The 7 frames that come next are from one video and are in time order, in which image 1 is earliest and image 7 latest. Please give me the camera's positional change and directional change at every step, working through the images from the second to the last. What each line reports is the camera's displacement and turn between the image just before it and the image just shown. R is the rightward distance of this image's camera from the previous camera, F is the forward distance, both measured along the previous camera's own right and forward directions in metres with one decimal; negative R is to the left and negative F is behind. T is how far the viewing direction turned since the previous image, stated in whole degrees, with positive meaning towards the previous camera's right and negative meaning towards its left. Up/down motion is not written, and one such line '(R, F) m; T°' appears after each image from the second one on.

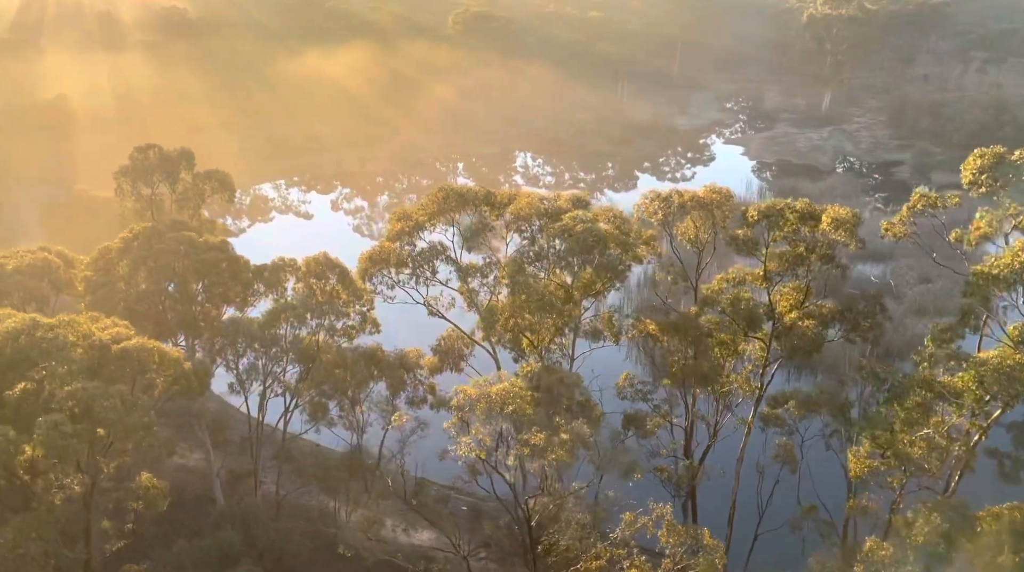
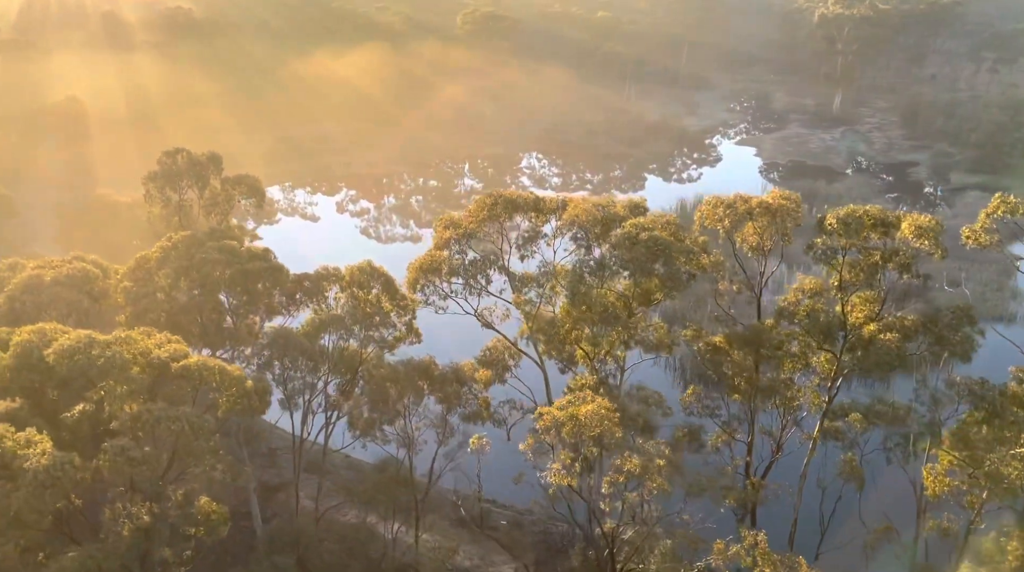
(-2.1, +1.2) m; 0°
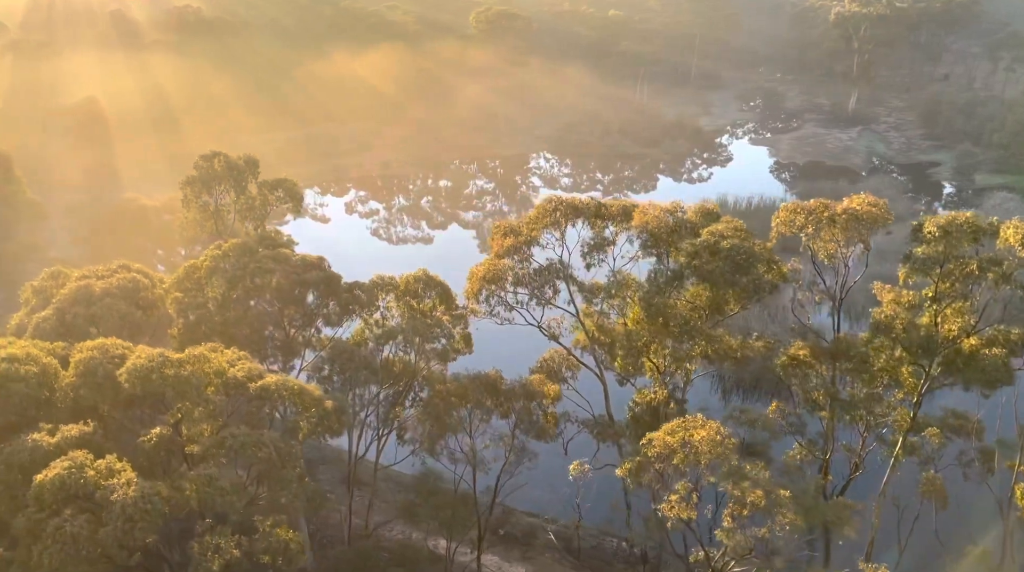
(-2.4, +1.3) m; 0°
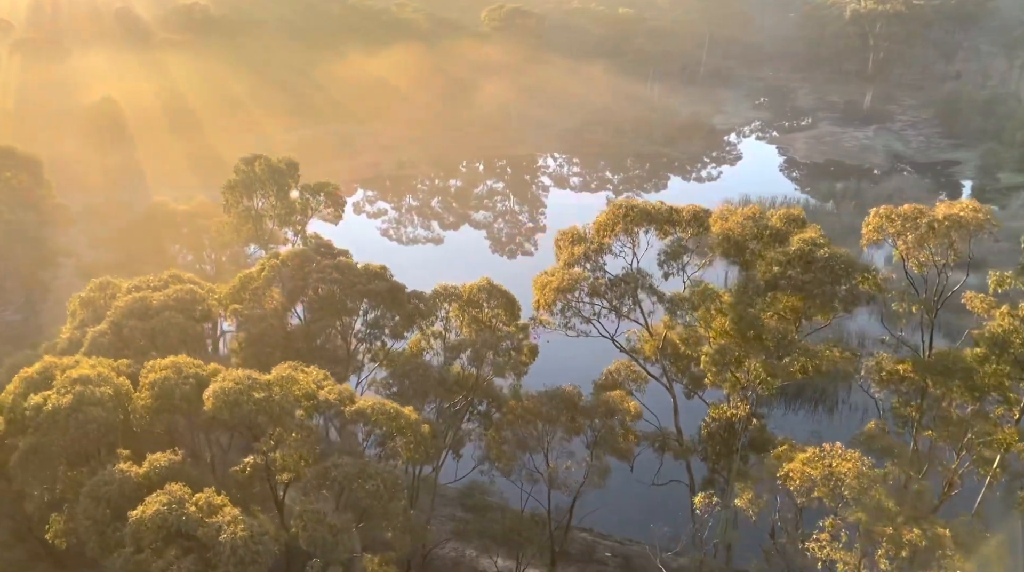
(-2.6, +1.4) m; 0°
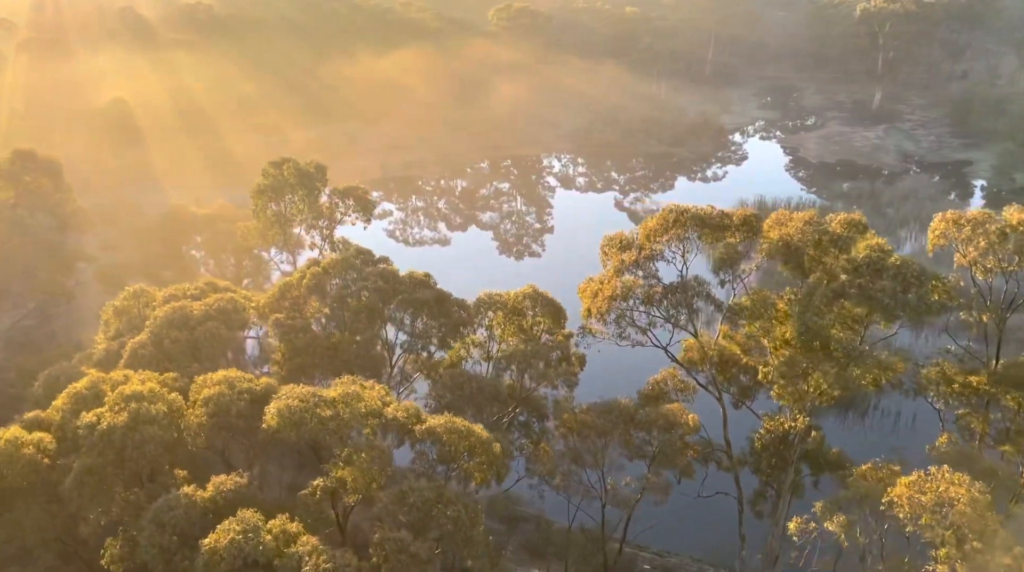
(-1.8, +1.0) m; 0°
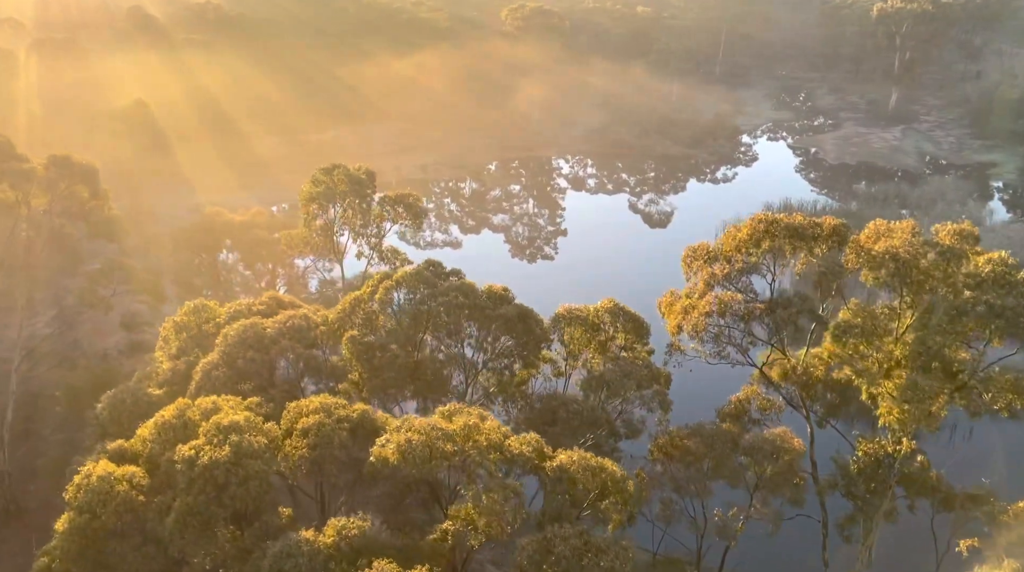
(-2.9, +1.6) m; 0°
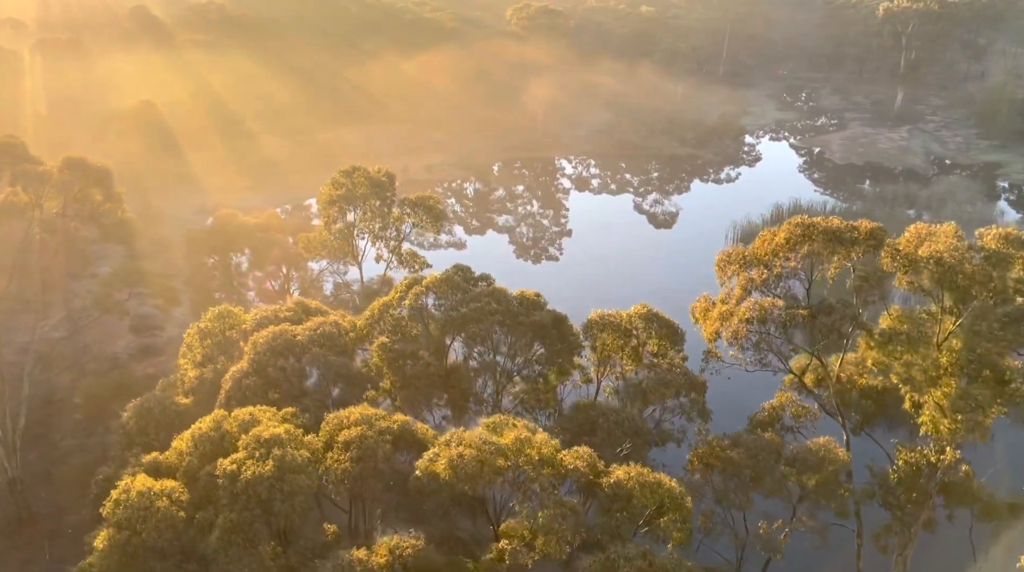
(-1.1, +0.6) m; 0°
